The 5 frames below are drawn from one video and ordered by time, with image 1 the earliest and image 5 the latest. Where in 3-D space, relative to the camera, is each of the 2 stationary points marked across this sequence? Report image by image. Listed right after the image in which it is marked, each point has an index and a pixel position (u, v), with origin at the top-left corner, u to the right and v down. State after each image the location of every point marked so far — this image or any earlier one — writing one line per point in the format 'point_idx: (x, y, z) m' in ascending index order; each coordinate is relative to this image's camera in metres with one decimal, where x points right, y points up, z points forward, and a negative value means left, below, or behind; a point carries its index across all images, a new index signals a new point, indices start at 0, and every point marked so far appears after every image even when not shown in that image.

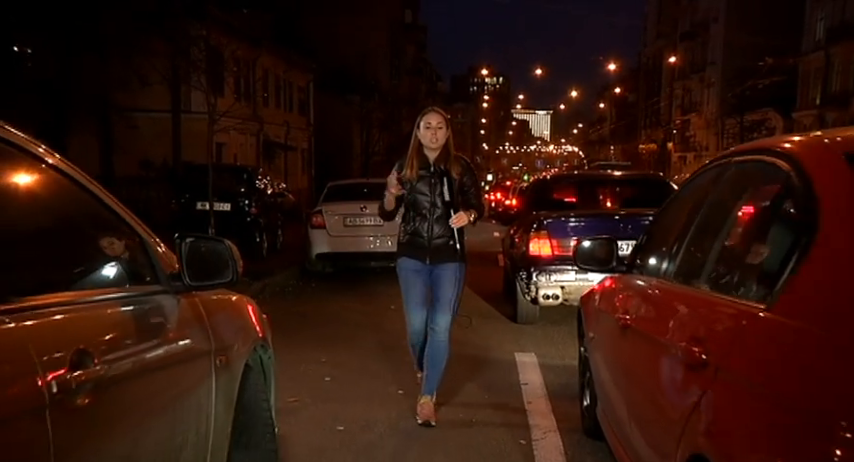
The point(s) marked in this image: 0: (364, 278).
0: (-0.9, -0.7, +13.9) m
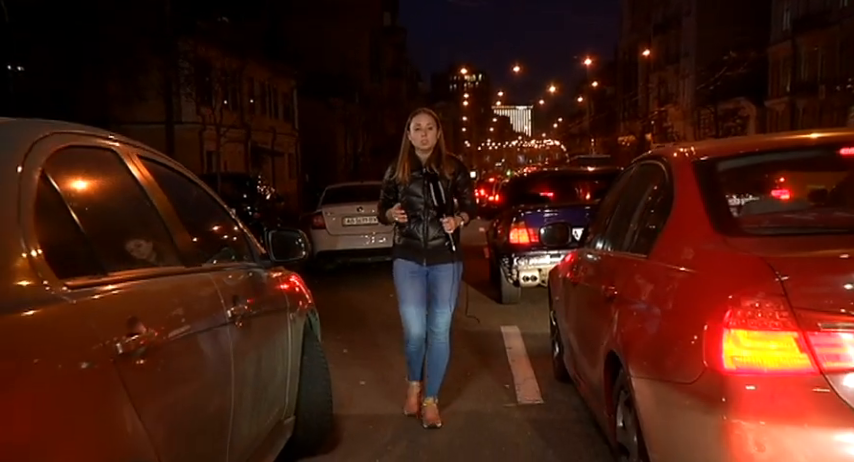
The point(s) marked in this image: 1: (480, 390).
0: (-1.0, -0.6, +15.4) m
1: (+0.4, -1.1, +7.0) m
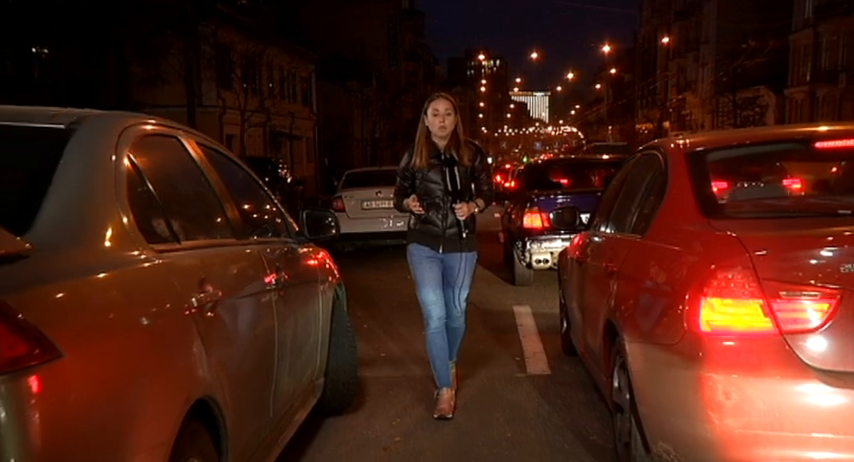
0: (-0.7, -0.4, +15.9) m
1: (+0.5, -1.0, +7.5) m
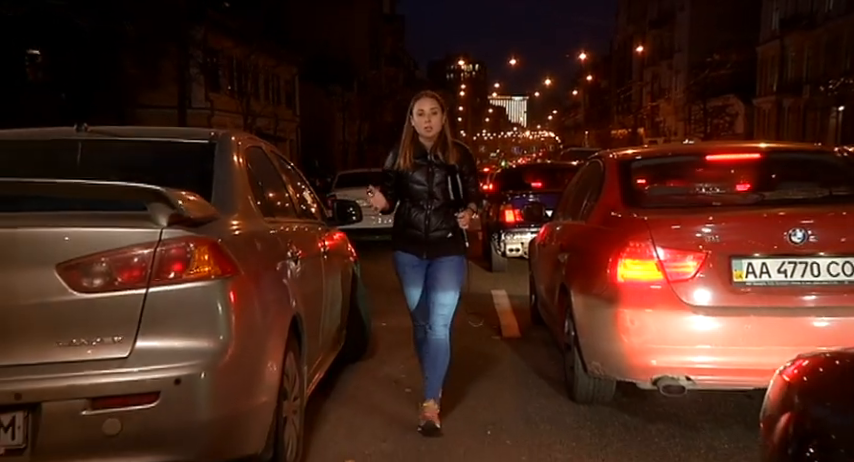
0: (-1.0, -0.3, +17.6) m
1: (+0.4, -0.9, +9.2) m
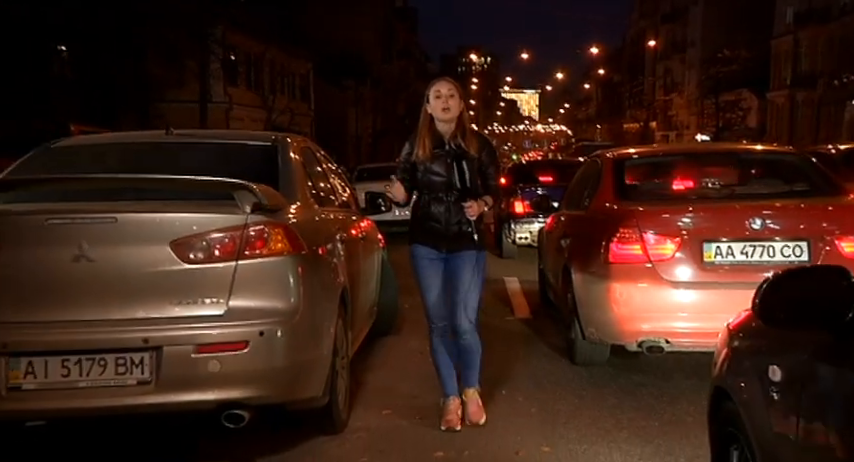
0: (-0.7, -0.1, +18.5) m
1: (+0.6, -0.8, +10.1) m
